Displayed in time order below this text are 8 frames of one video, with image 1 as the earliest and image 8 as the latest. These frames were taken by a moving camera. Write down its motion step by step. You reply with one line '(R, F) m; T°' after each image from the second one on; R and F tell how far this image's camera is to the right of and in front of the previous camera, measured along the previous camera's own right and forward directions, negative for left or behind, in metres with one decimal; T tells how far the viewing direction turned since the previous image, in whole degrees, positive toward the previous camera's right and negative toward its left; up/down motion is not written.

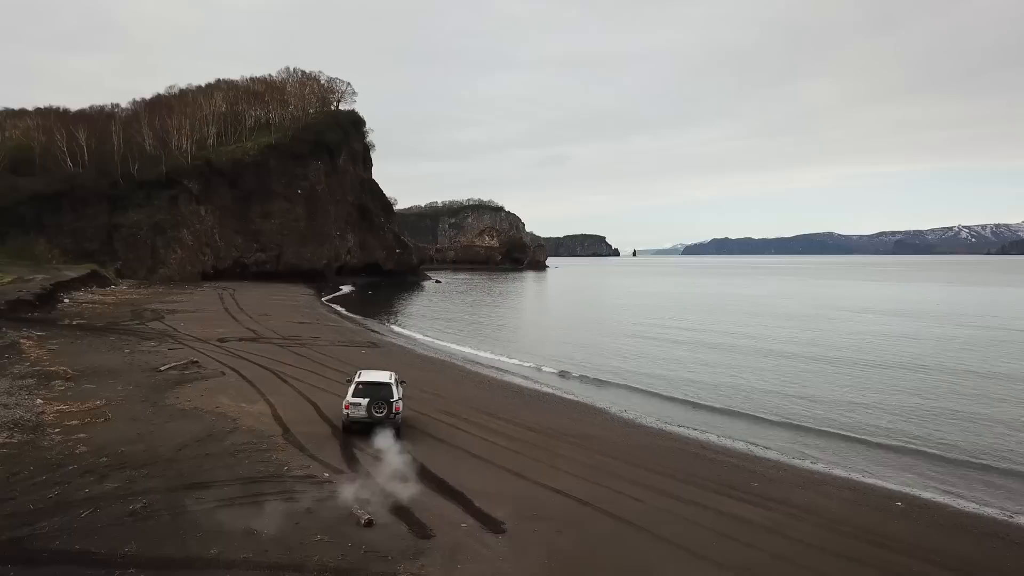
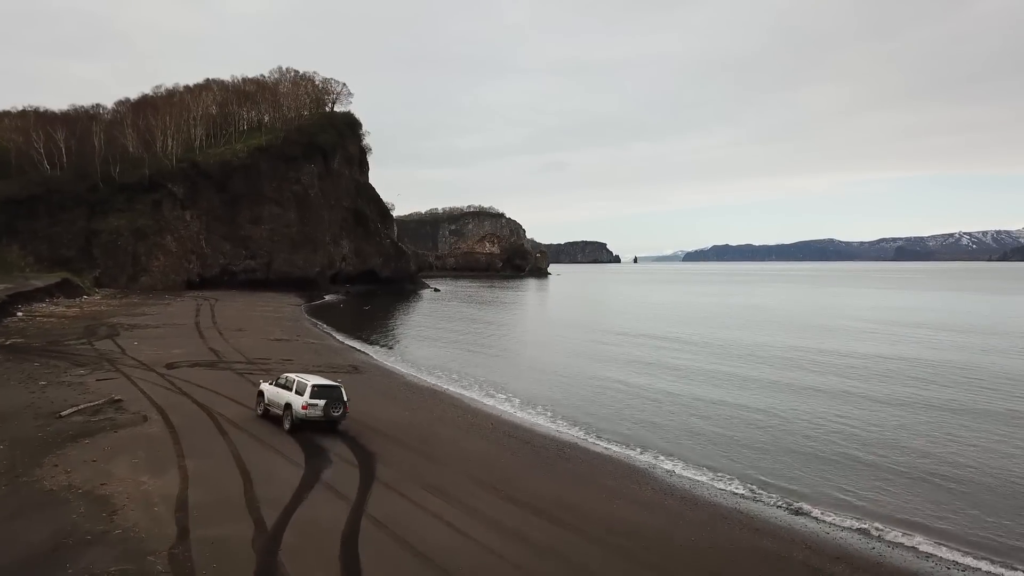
(-0.2, +3.8) m; 0°
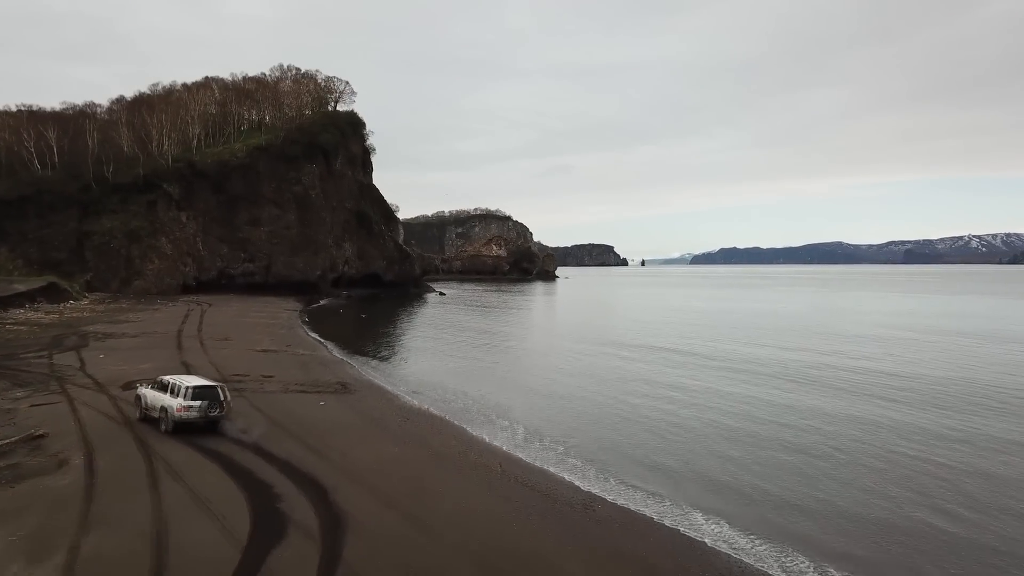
(-0.2, +2.8) m; -1°
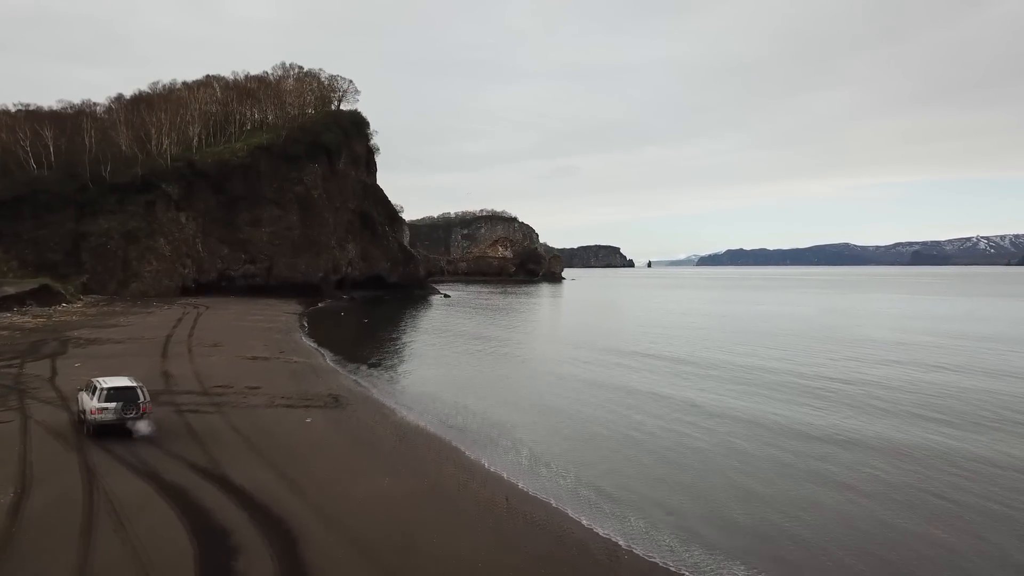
(-0.1, +1.8) m; -1°
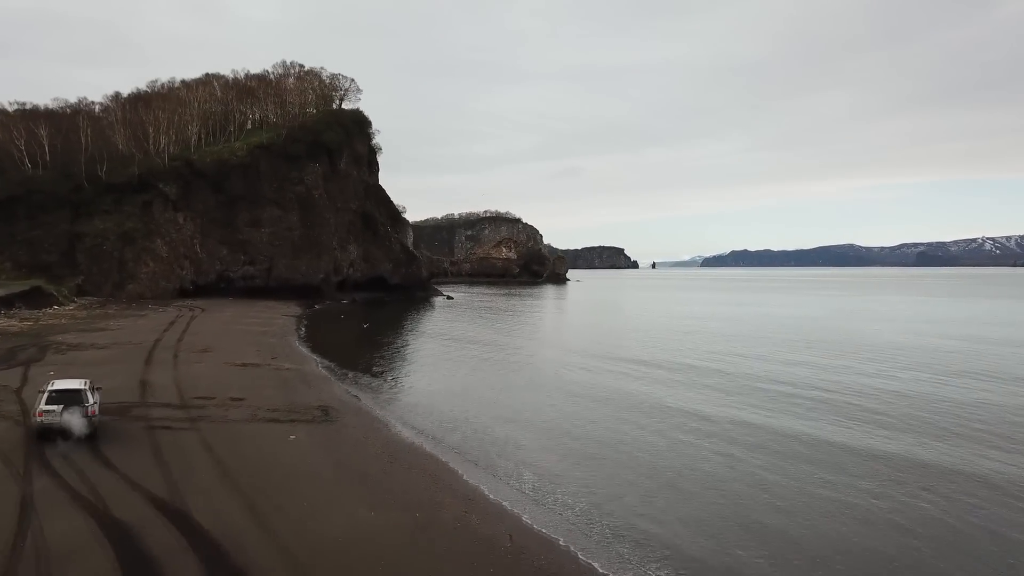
(-0.1, +1.5) m; 0°
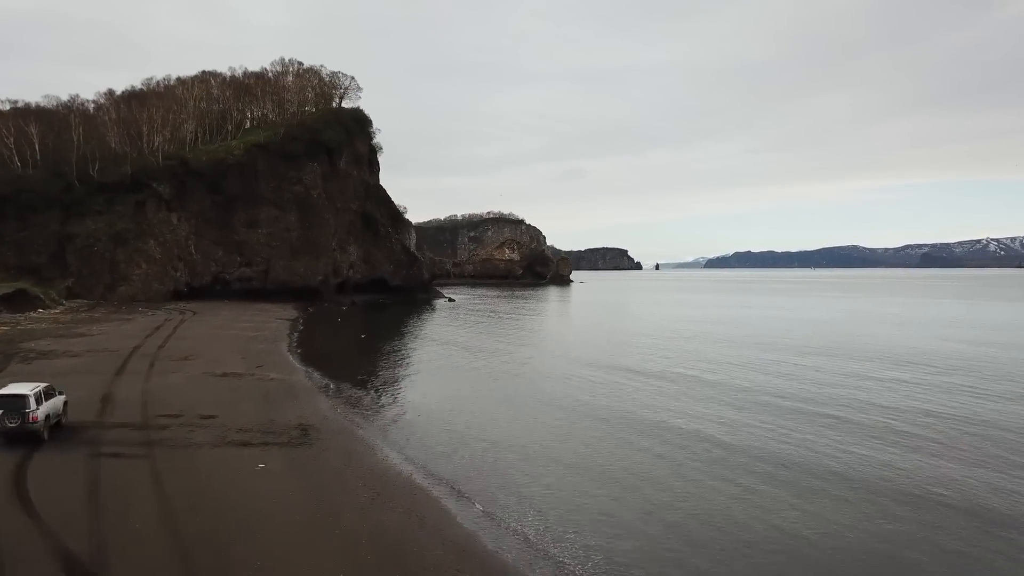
(0.0, +1.9) m; 0°
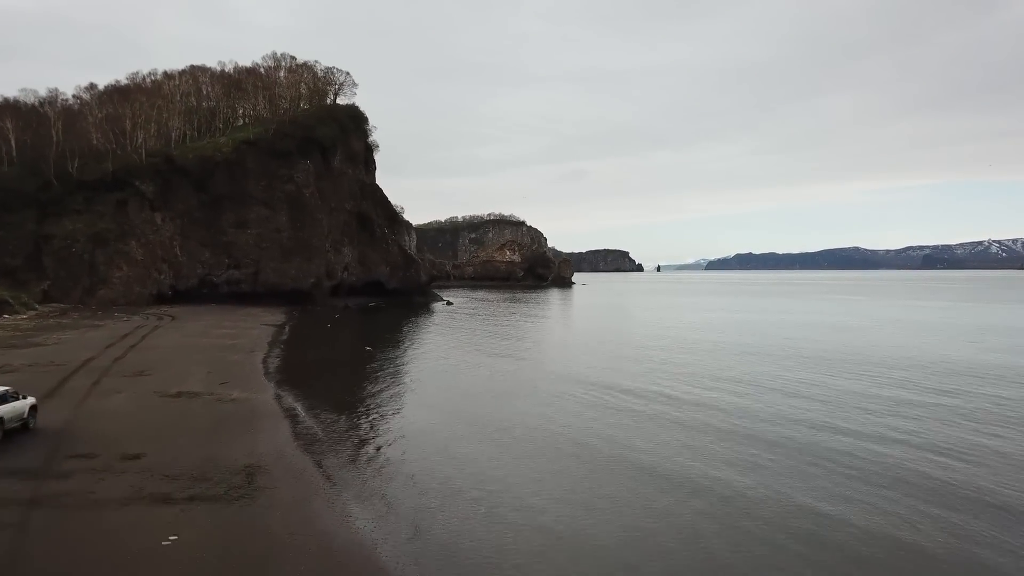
(+0.1, +2.9) m; 0°
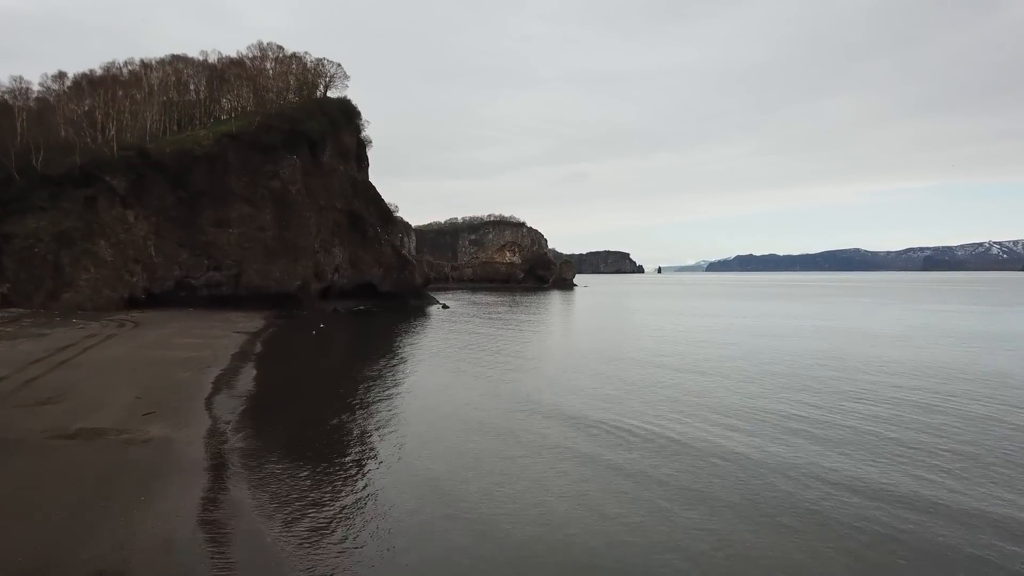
(+0.1, +4.1) m; 0°
